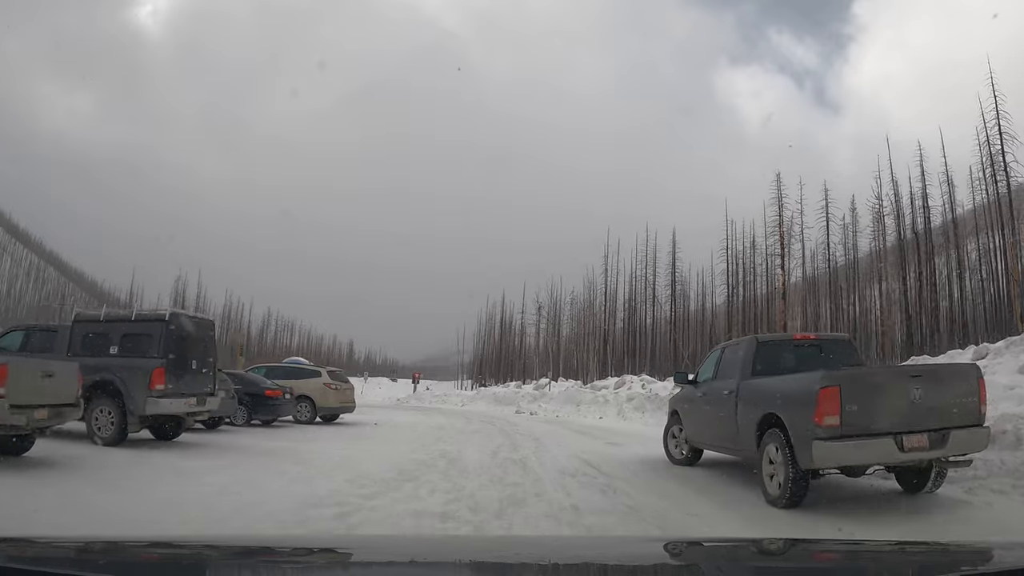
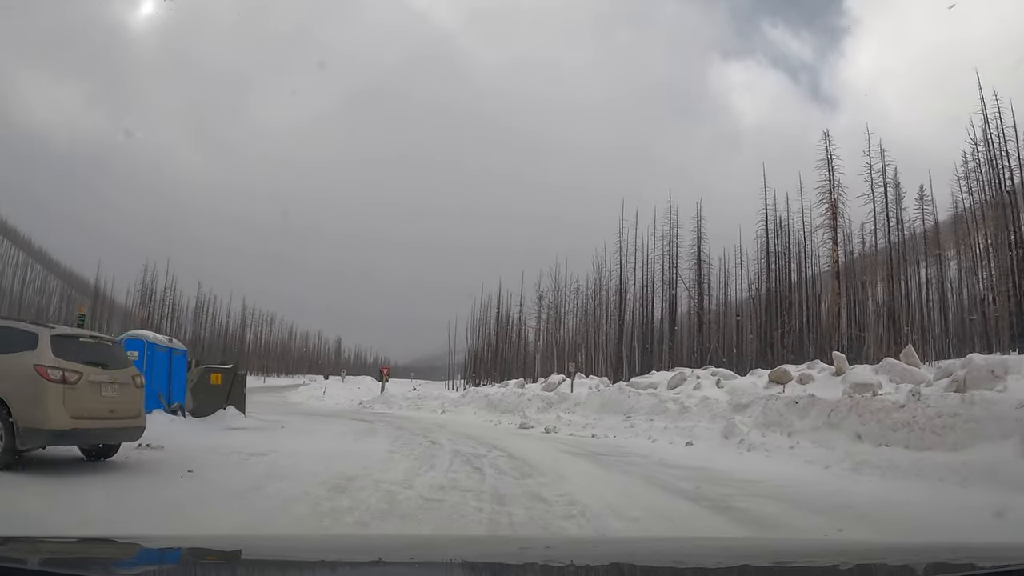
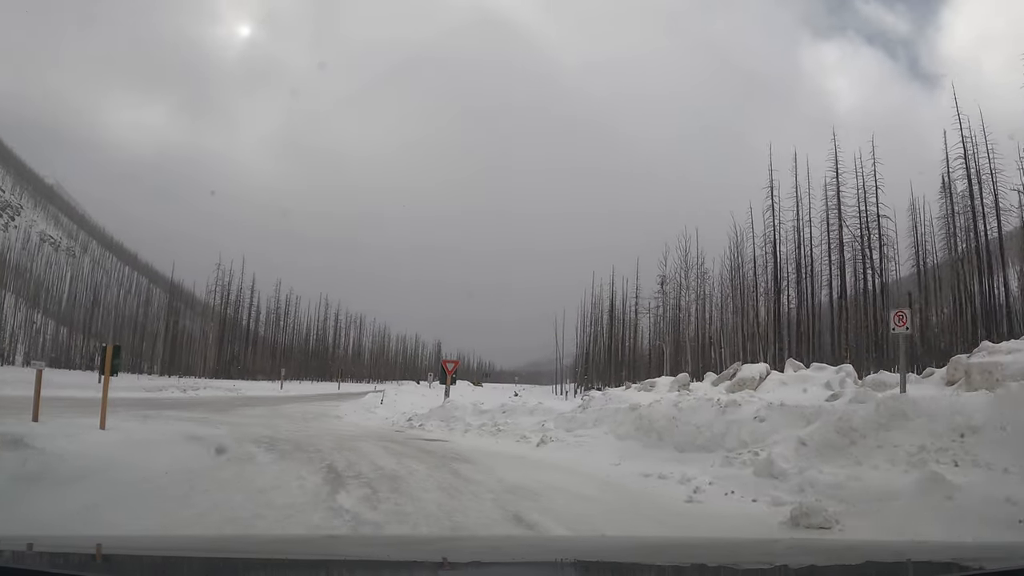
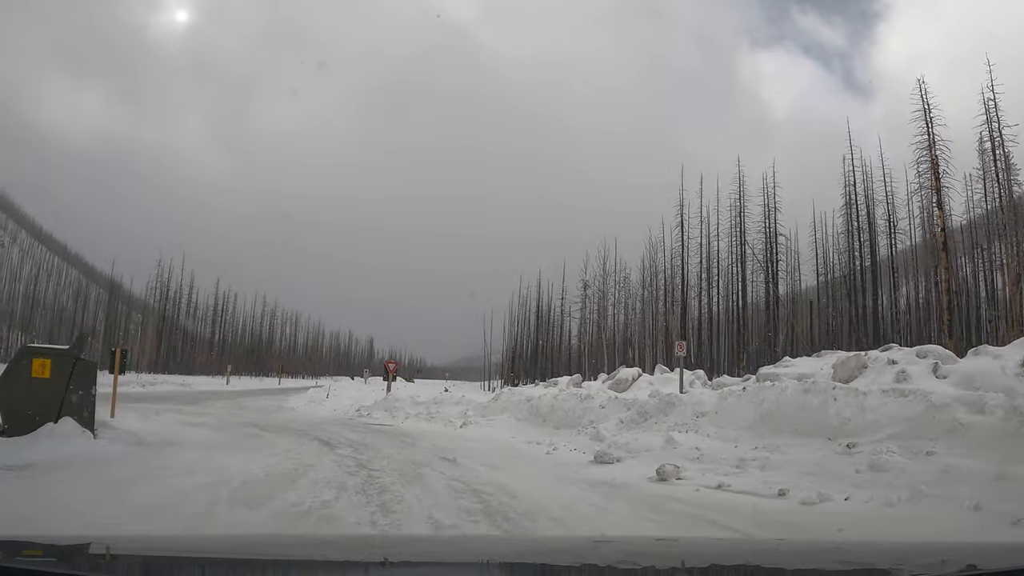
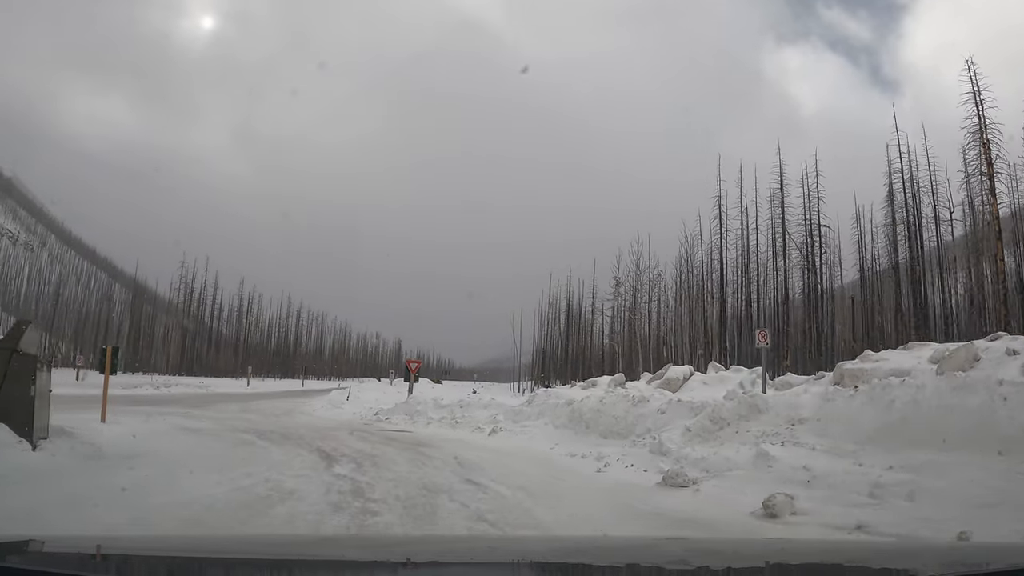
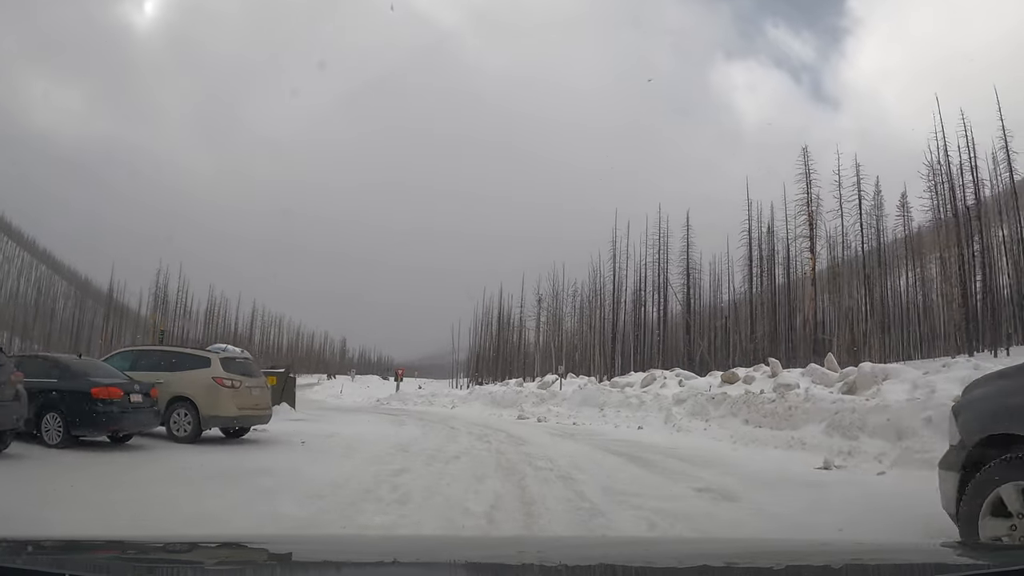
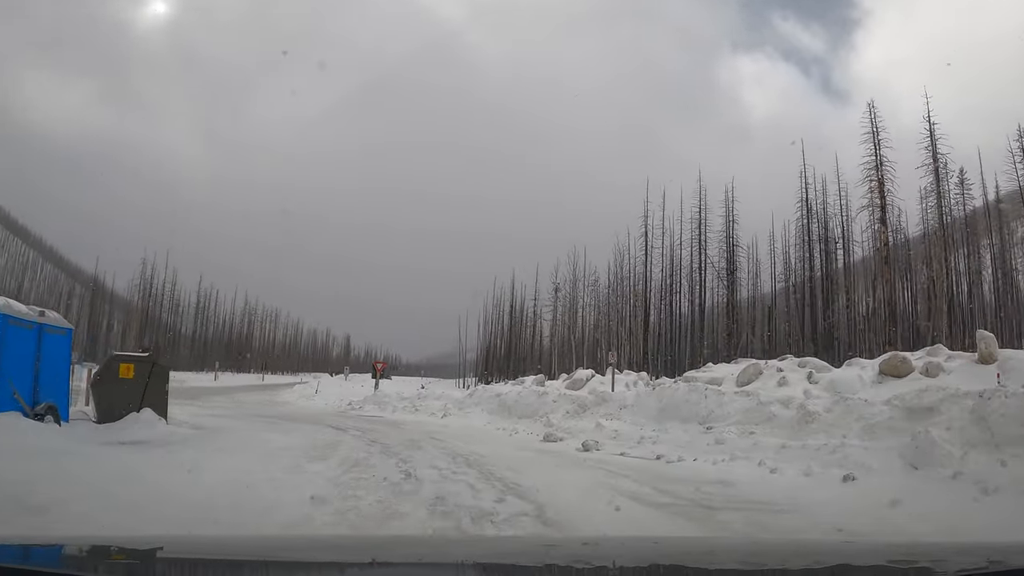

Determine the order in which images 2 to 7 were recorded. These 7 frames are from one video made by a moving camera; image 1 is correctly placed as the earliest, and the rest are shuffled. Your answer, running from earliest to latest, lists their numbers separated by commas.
6, 2, 7, 4, 5, 3
